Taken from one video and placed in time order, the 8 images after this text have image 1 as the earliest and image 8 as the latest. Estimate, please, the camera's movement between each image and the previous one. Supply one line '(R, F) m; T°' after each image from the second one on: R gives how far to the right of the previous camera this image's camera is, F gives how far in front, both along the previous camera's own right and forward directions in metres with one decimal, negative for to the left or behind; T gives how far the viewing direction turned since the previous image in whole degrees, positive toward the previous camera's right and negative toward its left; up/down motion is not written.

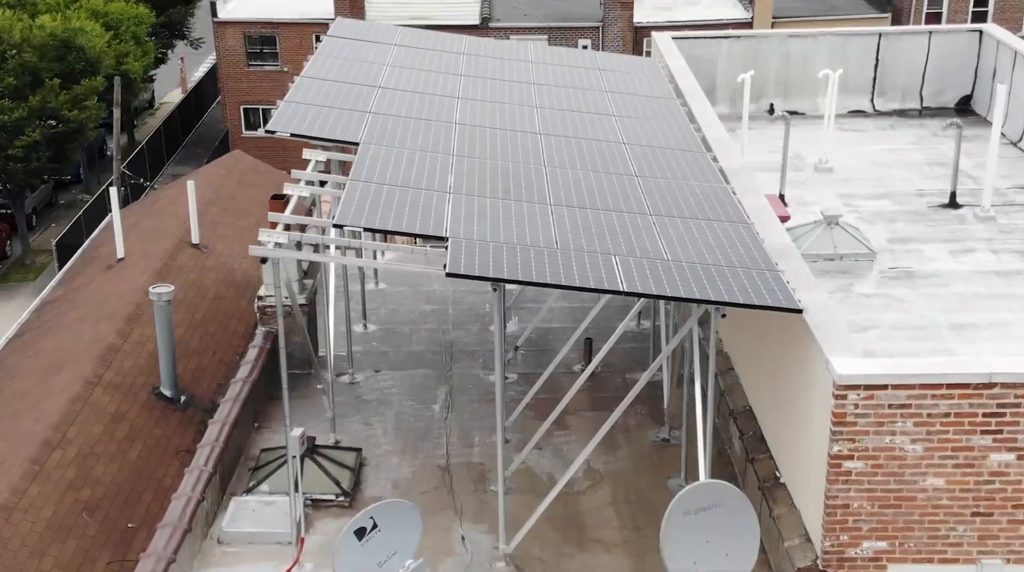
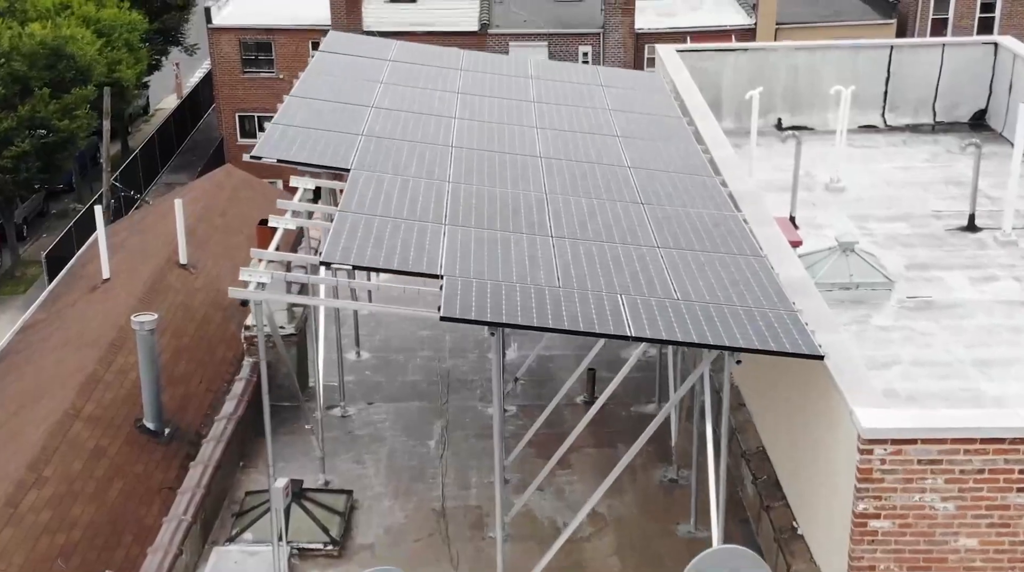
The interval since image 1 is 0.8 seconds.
(0.0, +1.0) m; 0°
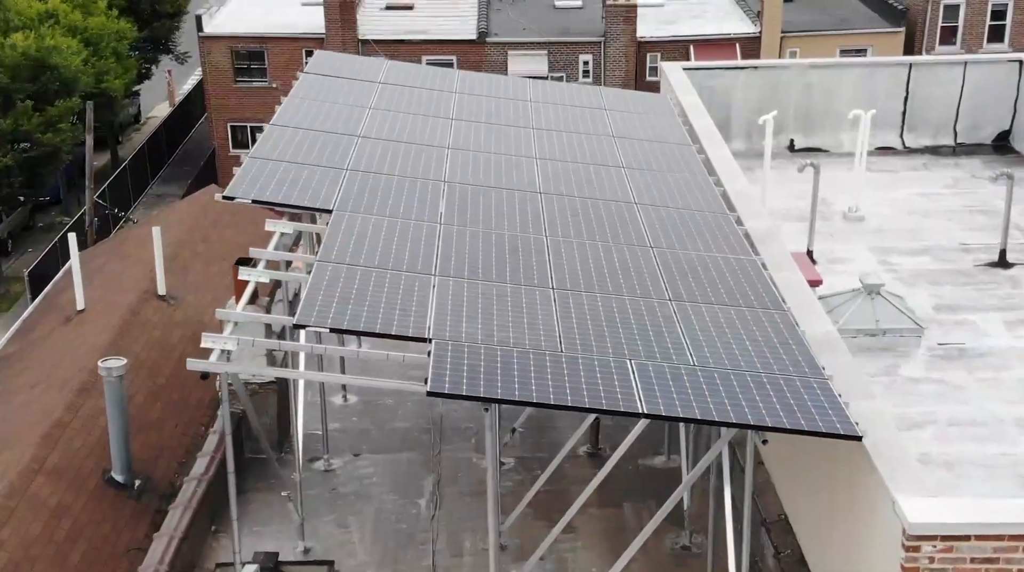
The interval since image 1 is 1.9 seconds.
(0.0, +1.6) m; 0°
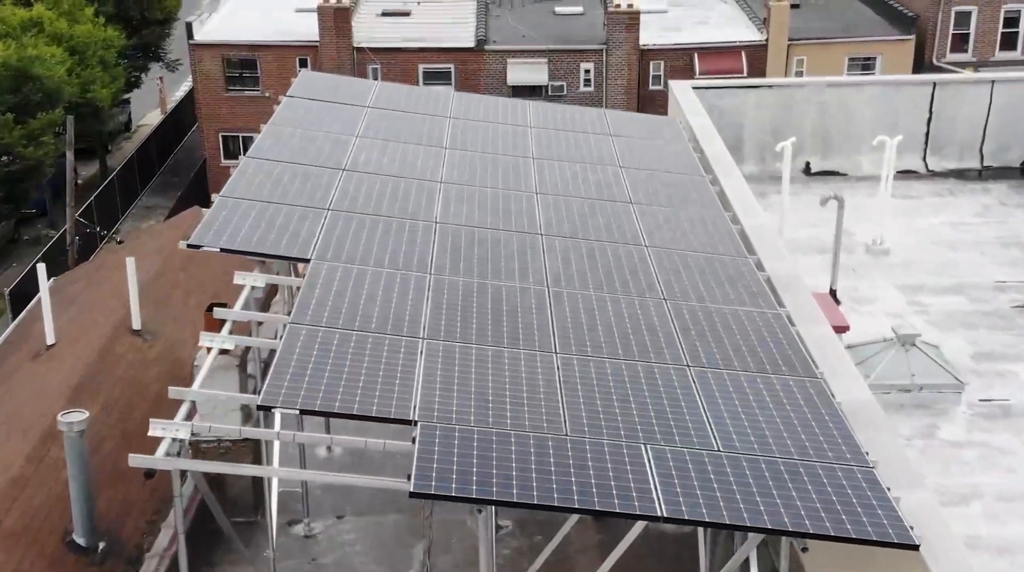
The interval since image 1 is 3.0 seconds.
(0.0, +1.7) m; 0°
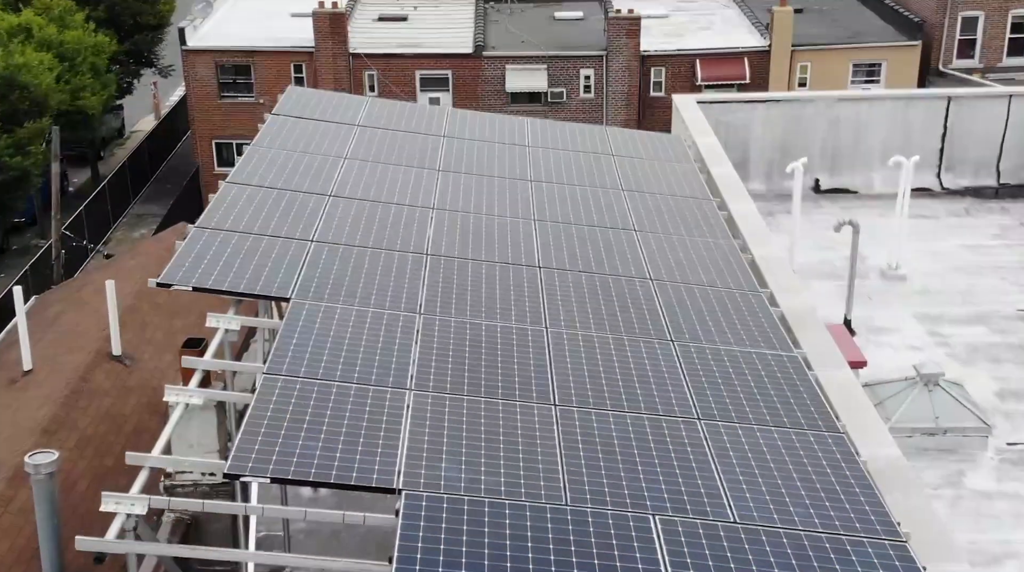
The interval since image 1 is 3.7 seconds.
(0.0, +1.1) m; 0°
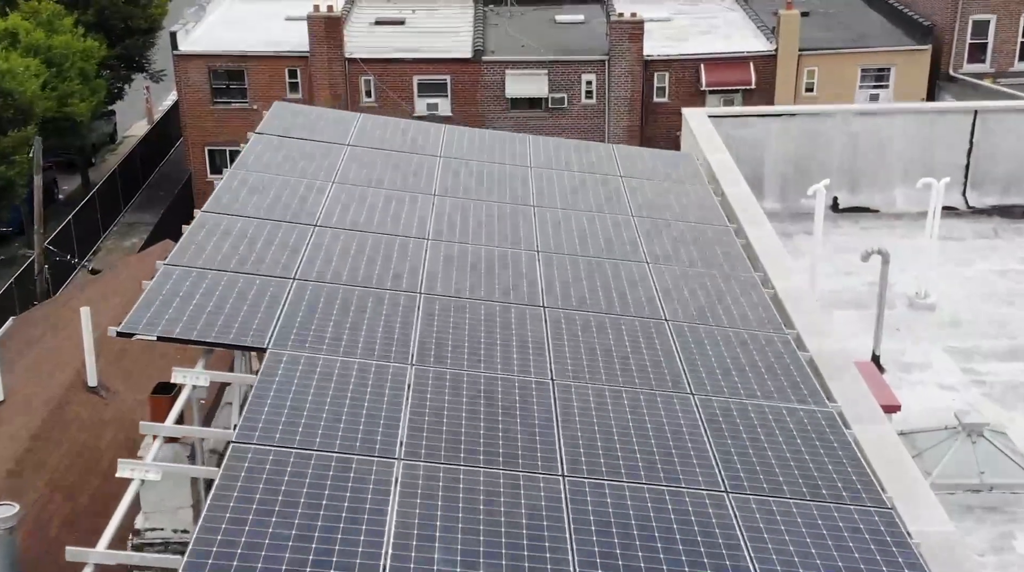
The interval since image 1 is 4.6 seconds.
(0.0, +1.4) m; 0°
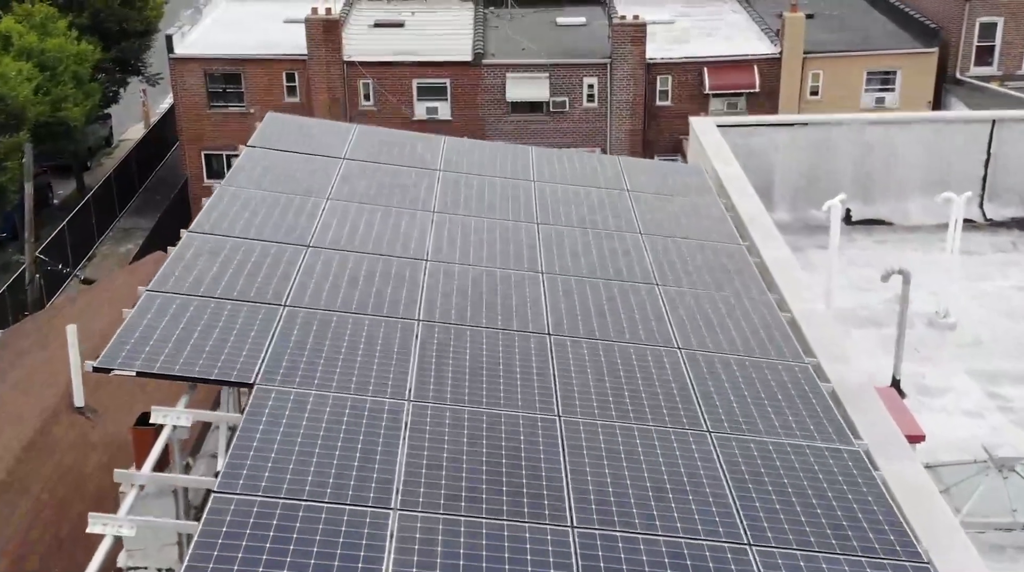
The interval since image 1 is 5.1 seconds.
(0.0, +0.8) m; 0°
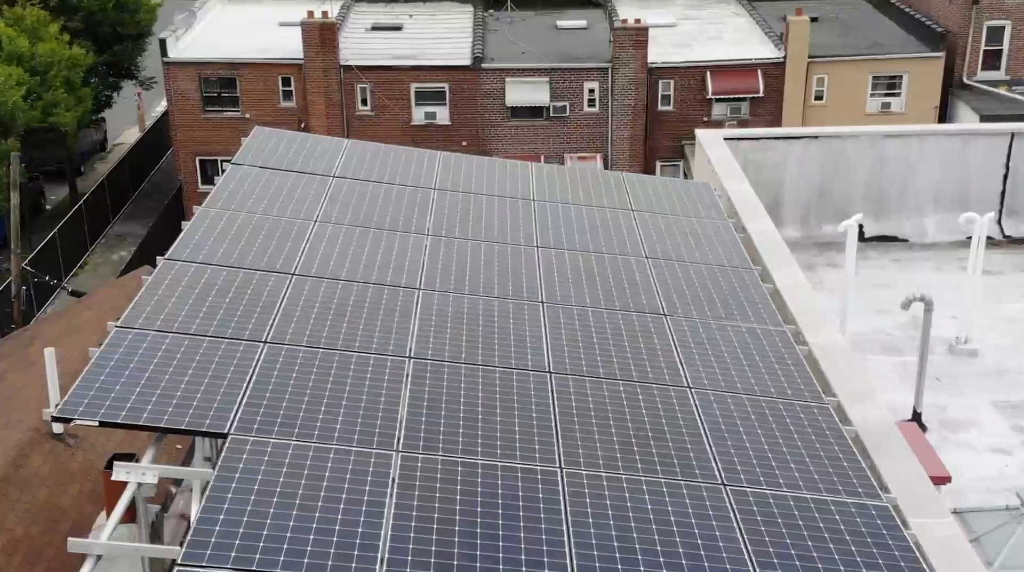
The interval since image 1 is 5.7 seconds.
(0.0, +1.0) m; 0°
